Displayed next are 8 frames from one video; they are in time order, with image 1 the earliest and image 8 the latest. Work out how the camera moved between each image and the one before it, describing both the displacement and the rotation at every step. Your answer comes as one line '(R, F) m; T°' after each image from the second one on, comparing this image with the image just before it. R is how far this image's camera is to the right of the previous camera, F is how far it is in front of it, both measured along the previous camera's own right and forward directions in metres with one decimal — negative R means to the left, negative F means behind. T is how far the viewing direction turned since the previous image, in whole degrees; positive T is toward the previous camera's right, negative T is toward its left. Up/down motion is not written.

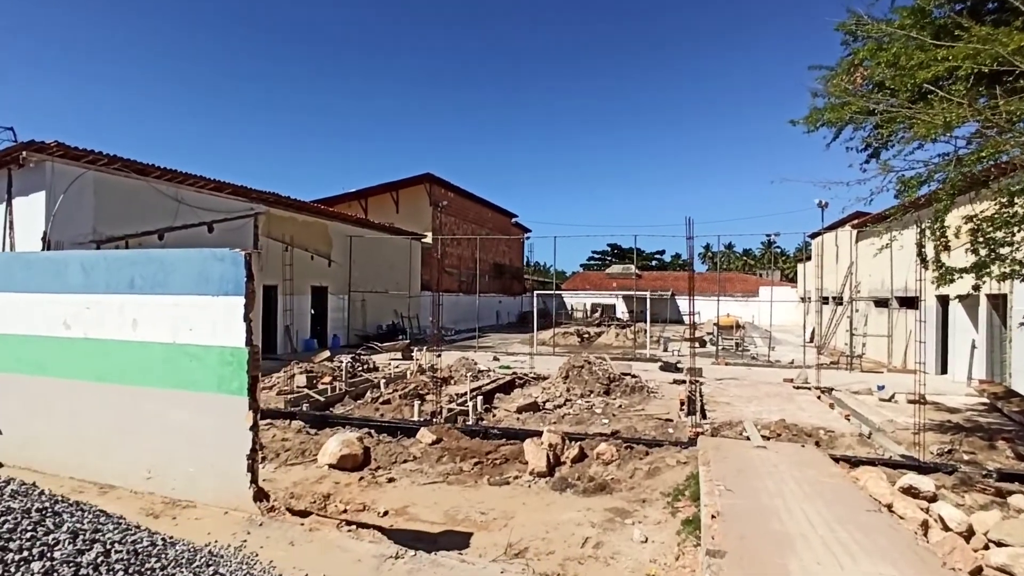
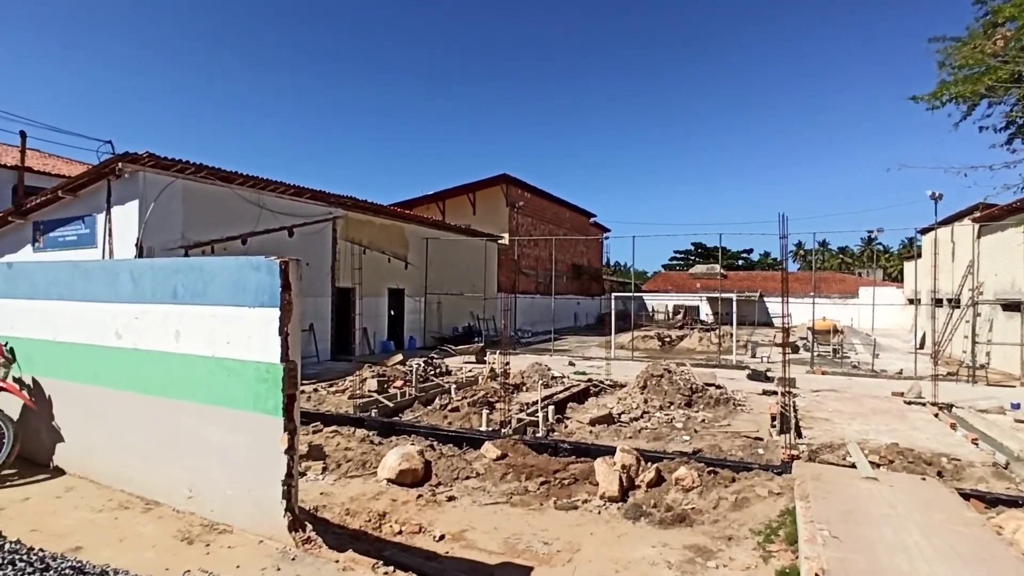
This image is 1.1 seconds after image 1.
(+0.1, +0.5) m; -8°
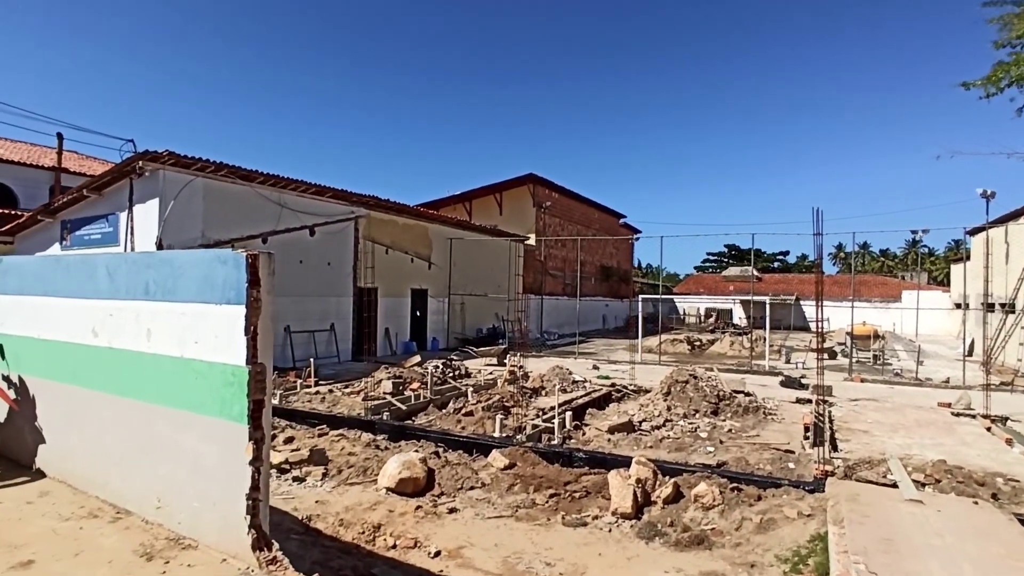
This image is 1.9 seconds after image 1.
(+0.2, +0.4) m; -3°
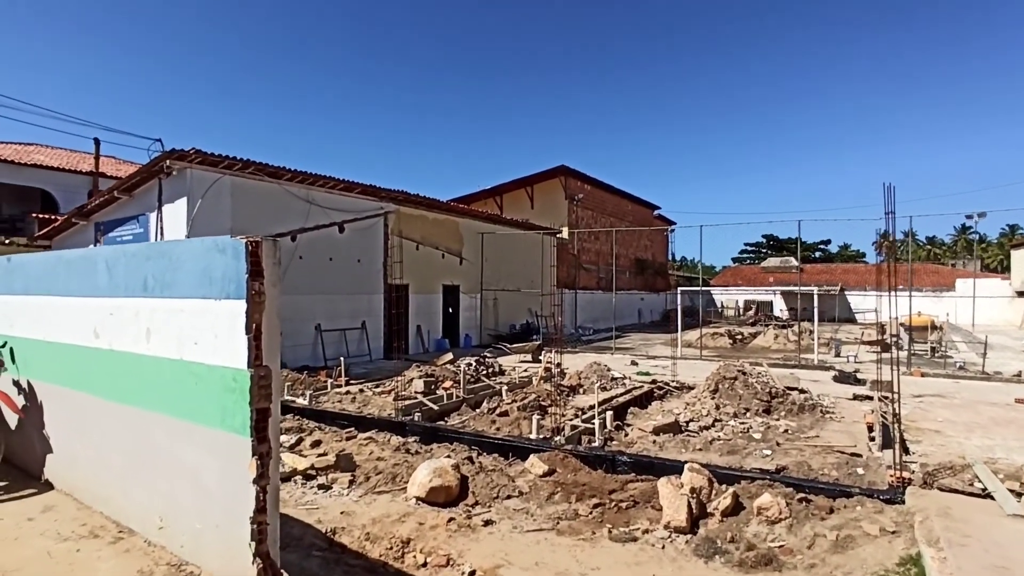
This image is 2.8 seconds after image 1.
(0.0, +0.5) m; -3°
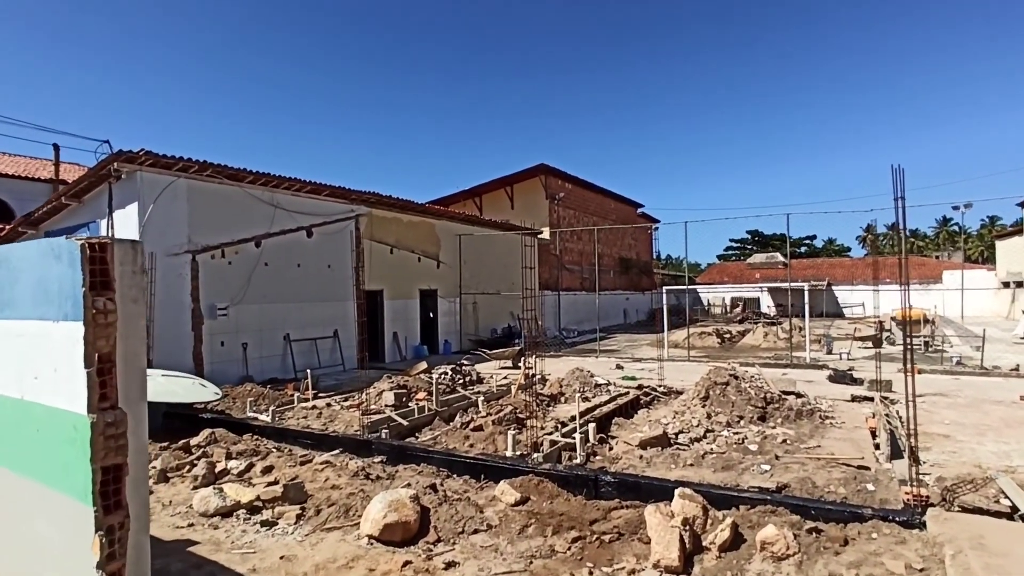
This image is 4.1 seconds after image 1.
(+0.2, +0.7) m; +1°
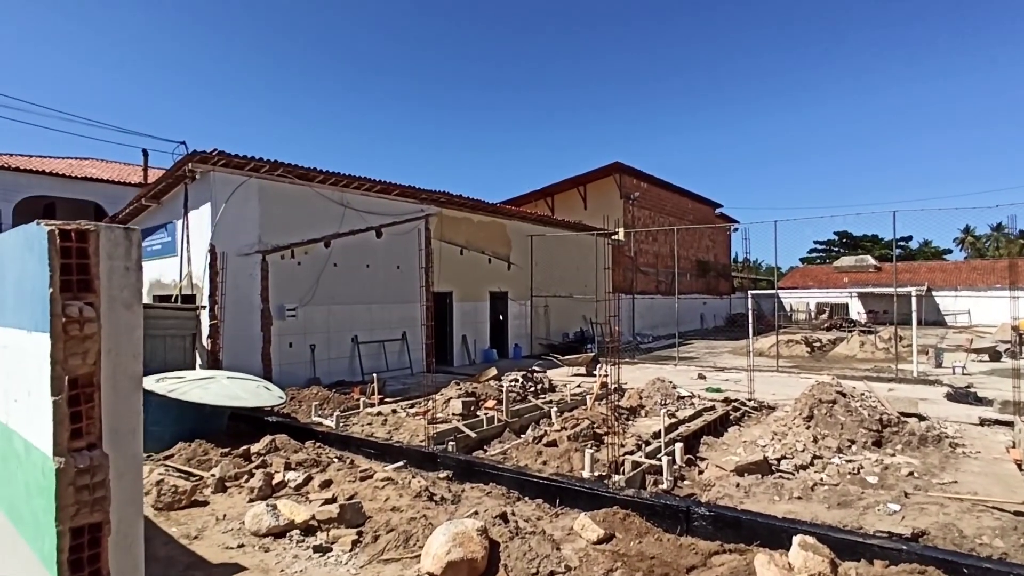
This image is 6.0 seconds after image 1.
(-0.1, +0.7) m; -6°
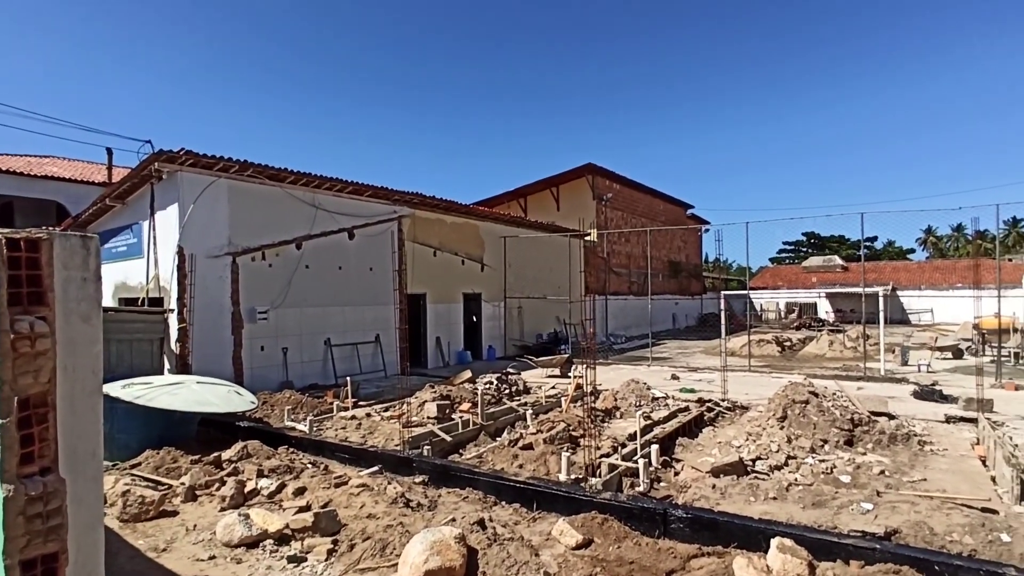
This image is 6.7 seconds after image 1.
(0.0, +0.1) m; +2°
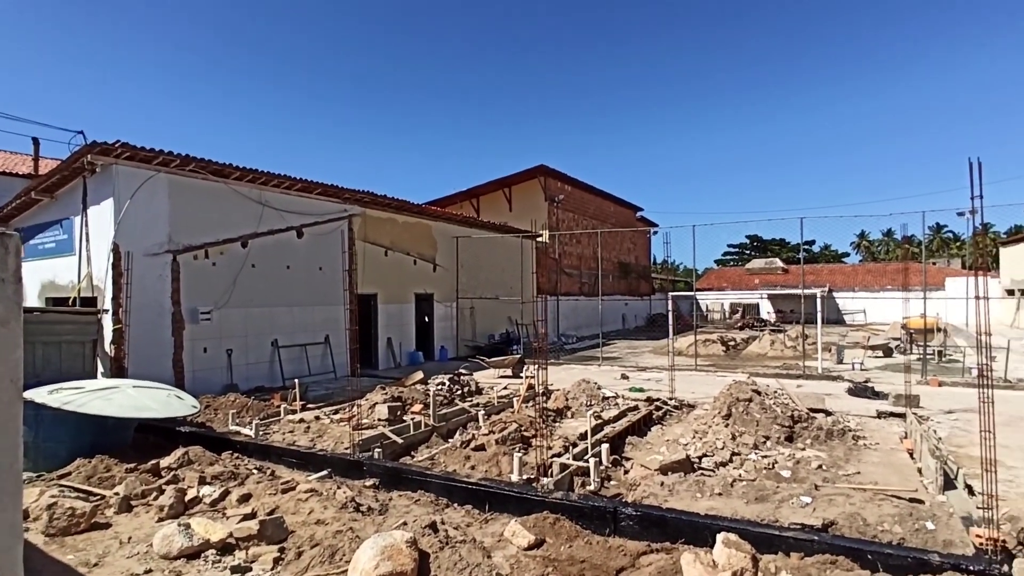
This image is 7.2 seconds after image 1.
(0.0, 0.0) m; +5°
